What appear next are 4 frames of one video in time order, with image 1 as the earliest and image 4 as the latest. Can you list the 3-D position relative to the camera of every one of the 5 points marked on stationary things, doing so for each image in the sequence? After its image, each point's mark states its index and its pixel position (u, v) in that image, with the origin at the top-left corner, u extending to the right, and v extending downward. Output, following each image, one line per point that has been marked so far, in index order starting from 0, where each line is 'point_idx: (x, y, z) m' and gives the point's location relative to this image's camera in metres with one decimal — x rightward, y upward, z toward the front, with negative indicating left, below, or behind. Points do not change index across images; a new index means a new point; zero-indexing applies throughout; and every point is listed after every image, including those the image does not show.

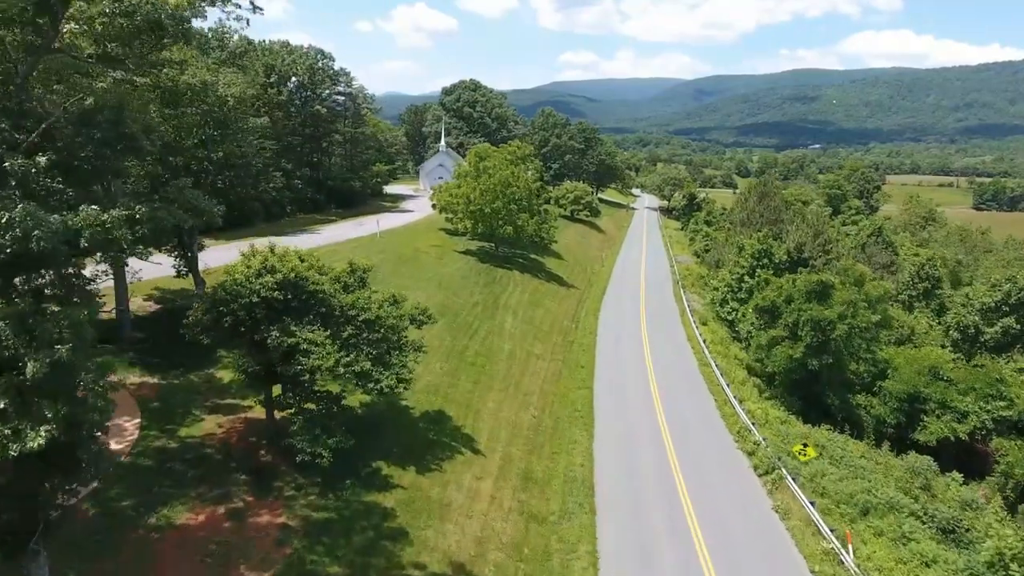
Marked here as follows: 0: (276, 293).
0: (-7.7, -0.2, +17.4) m
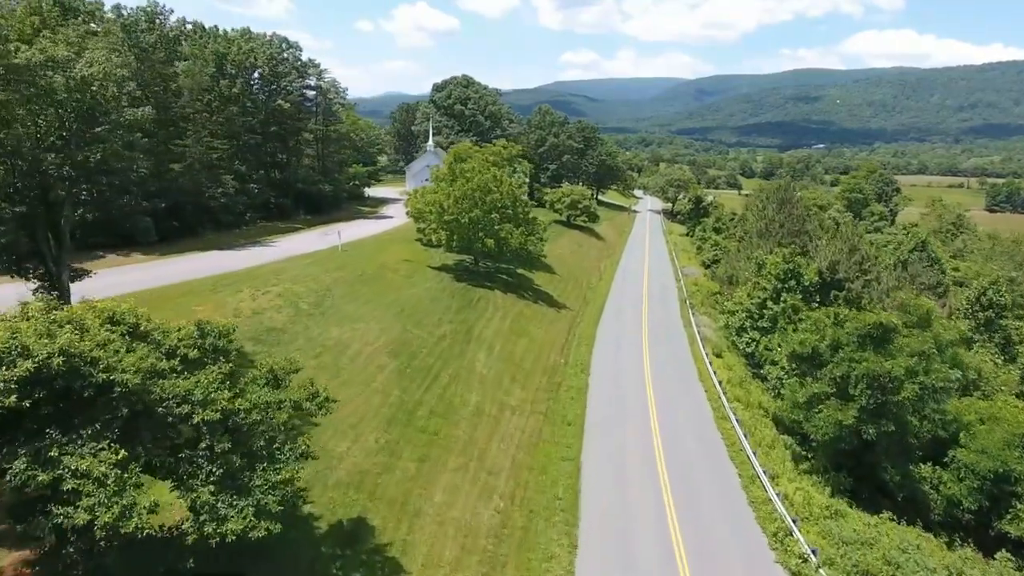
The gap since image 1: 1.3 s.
0: (-9.3, -2.0, +10.4) m
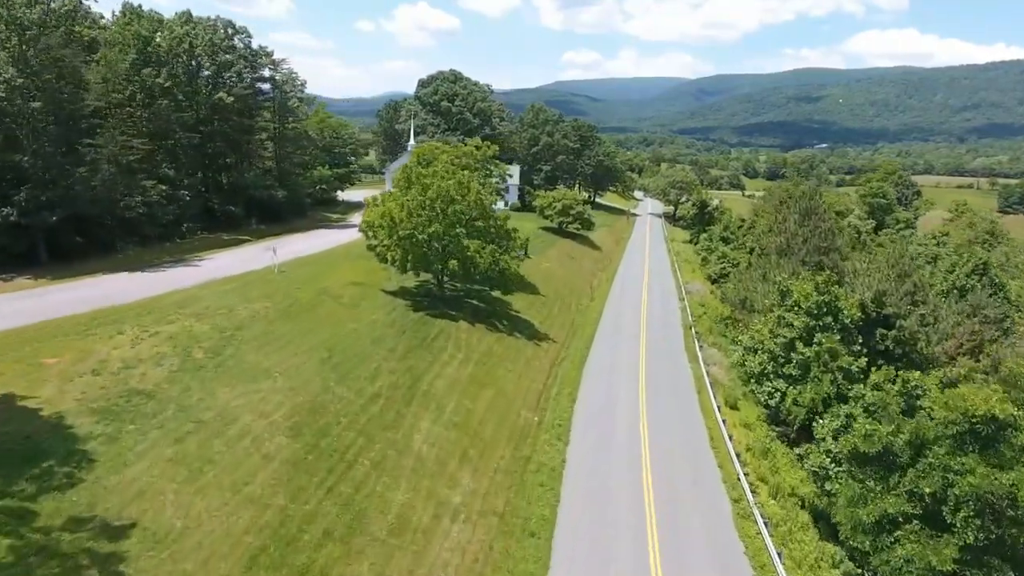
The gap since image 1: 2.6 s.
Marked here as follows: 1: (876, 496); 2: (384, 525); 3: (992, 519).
0: (-11.5, -4.0, +2.8) m
1: (+11.2, -6.4, +16.5) m
2: (-4.2, -7.9, +18.0) m
3: (+13.2, -6.3, +14.9) m
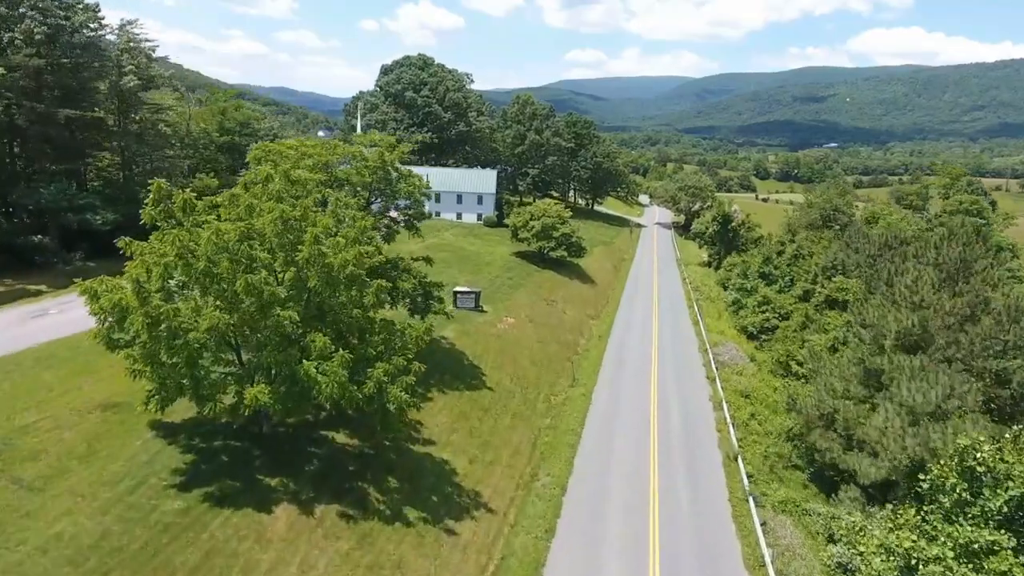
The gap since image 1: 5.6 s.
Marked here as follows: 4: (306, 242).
0: (-15.7, -8.8, -15.4) m
1: (+7.0, -11.2, -1.8) m
2: (-8.4, -12.7, -0.2) m
3: (+9.1, -11.2, -3.5) m
4: (-6.8, +1.7, +18.5) m
